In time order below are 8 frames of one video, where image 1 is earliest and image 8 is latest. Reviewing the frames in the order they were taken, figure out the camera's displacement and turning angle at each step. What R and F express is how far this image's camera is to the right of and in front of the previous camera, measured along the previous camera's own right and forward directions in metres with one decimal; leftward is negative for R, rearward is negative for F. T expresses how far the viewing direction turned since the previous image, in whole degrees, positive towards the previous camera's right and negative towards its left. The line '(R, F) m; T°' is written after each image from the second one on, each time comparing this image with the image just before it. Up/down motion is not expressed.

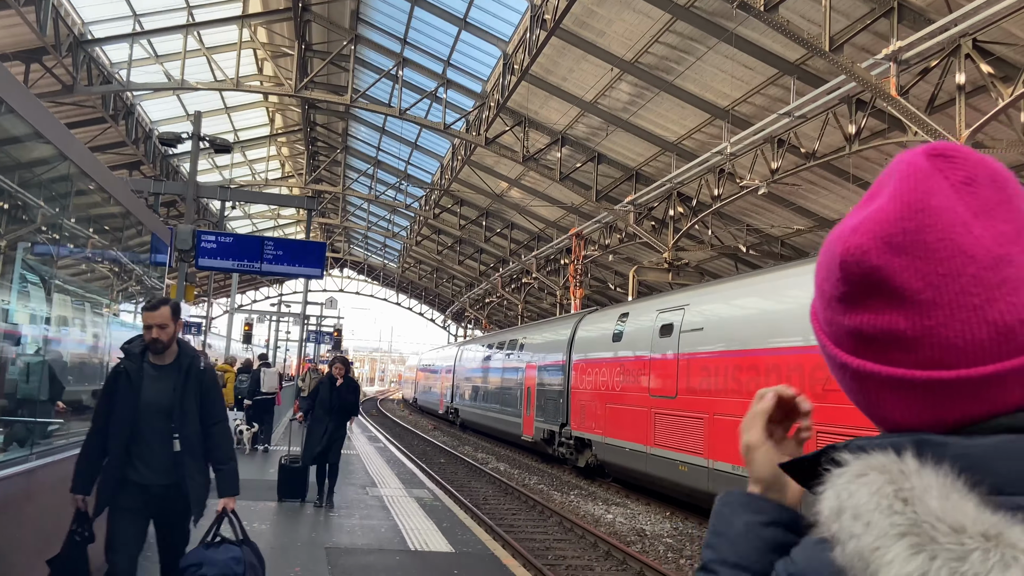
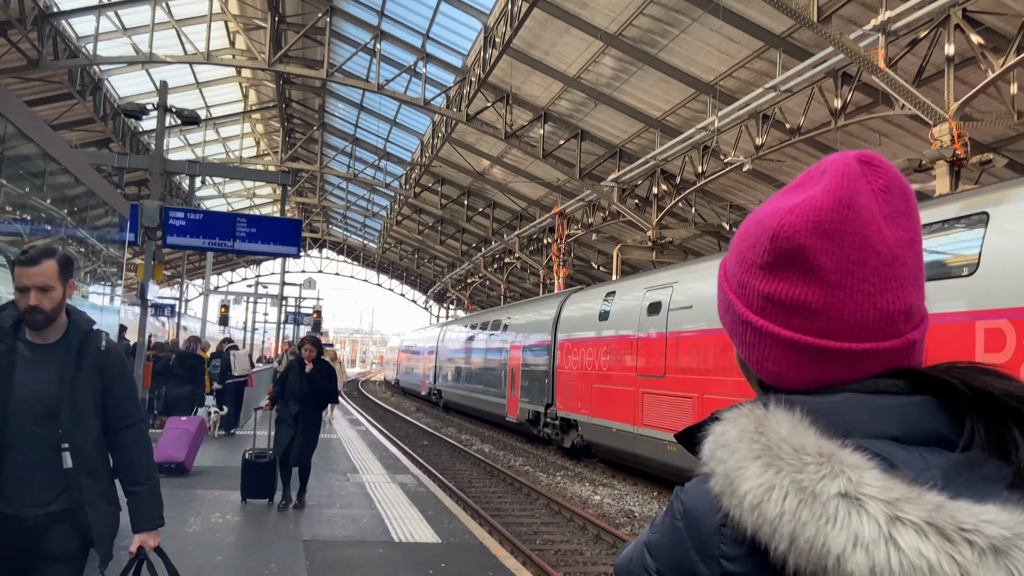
(0.0, +0.3) m; +1°
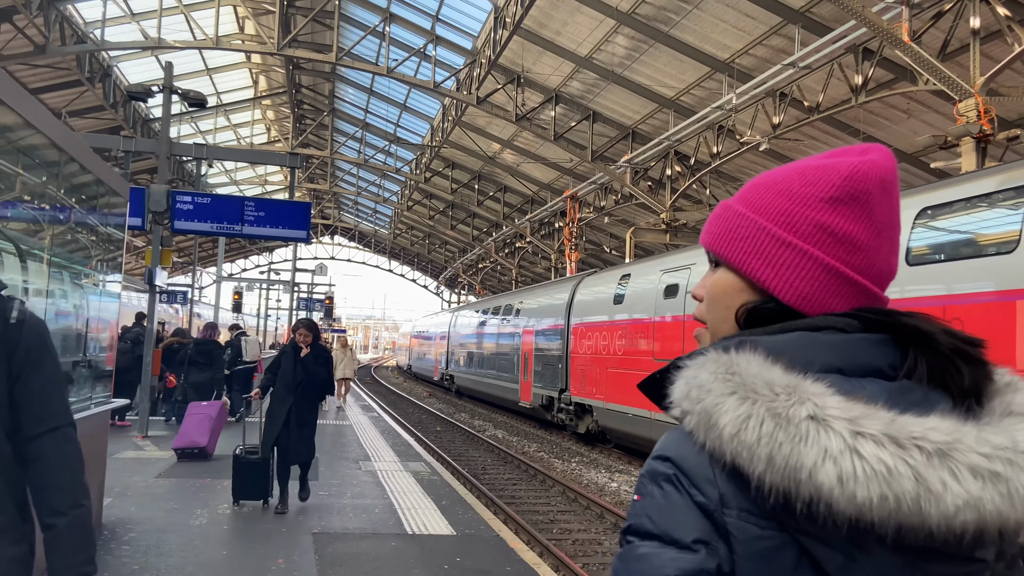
(0.0, +0.2) m; -1°
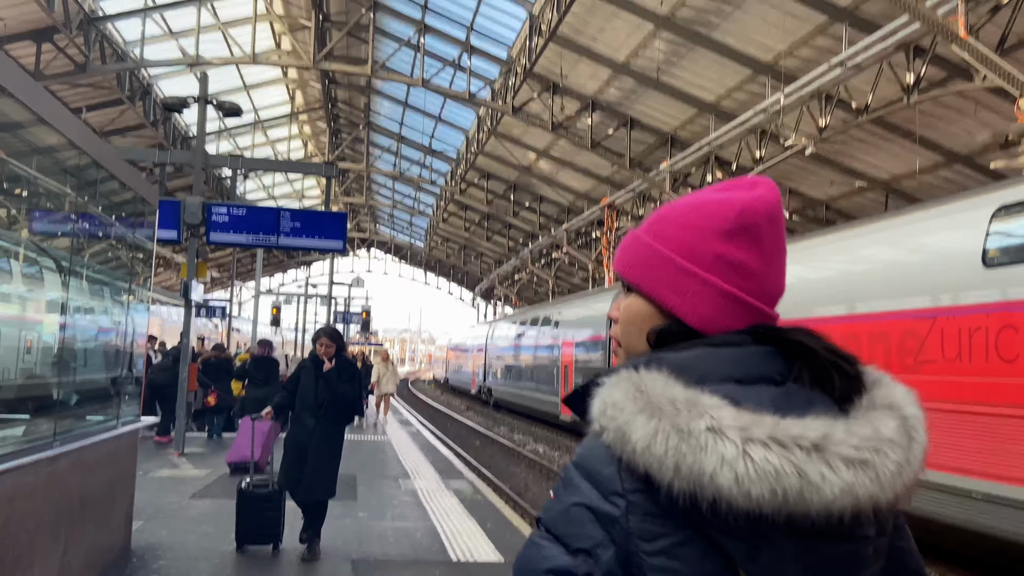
(-0.1, +0.3) m; -3°
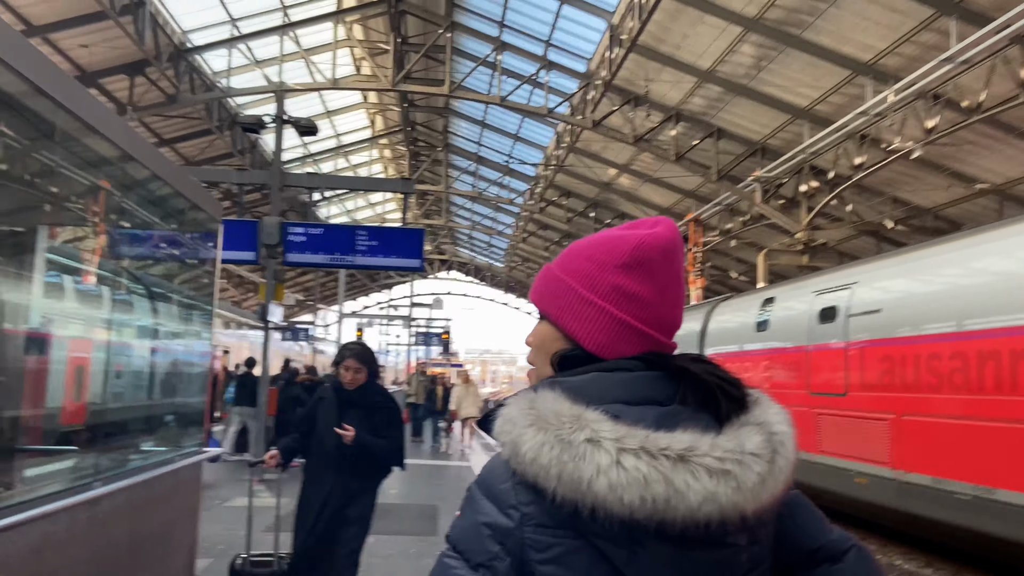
(-0.1, +0.5) m; -6°
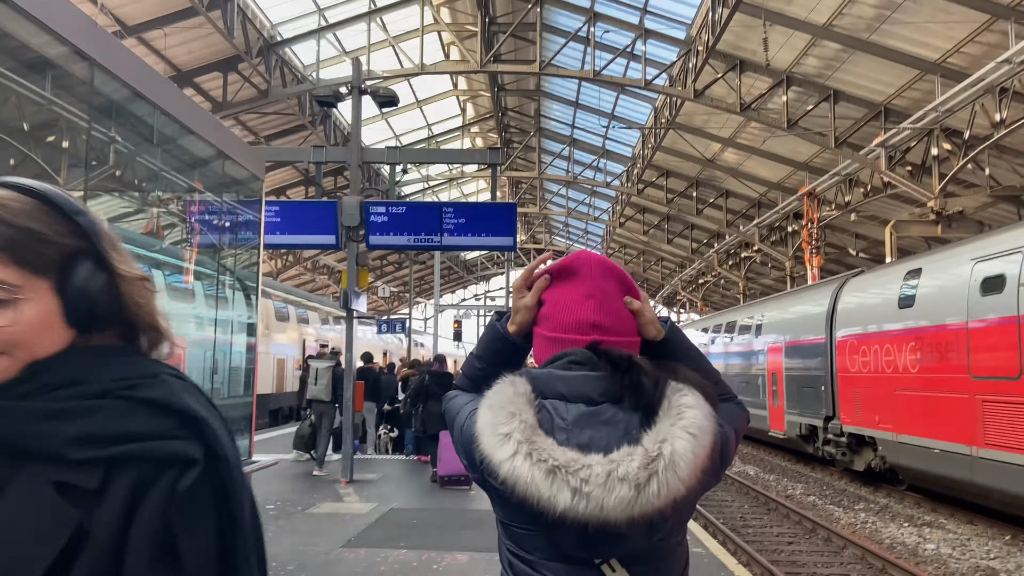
(-0.1, +0.8) m; -7°
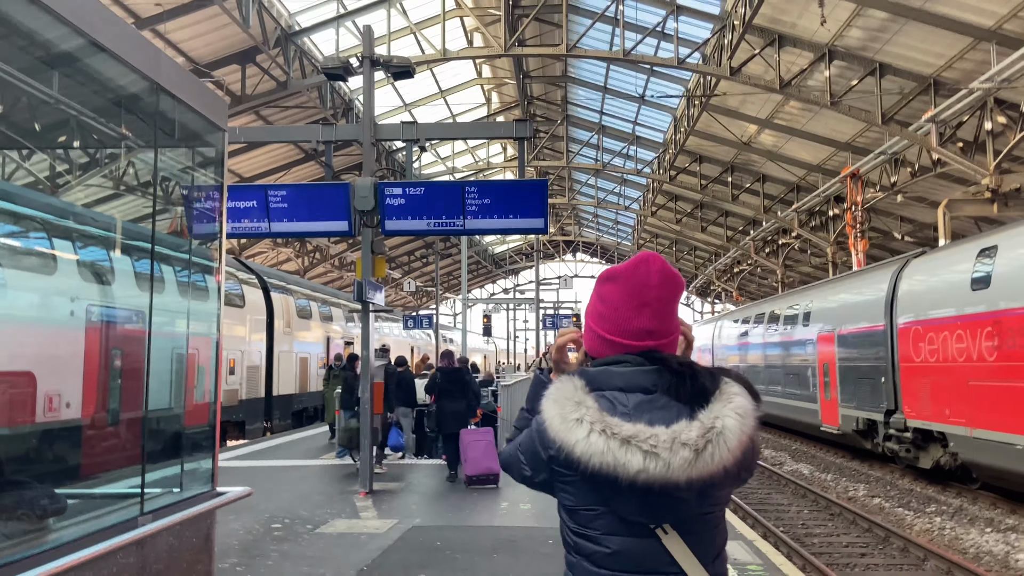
(0.0, +0.7) m; -2°
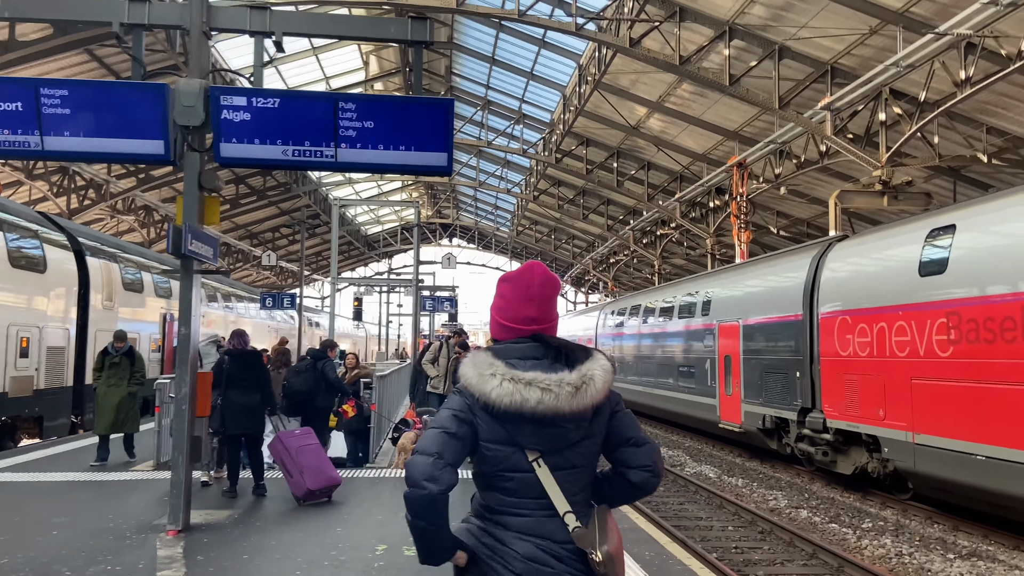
(-0.1, +1.6) m; +10°
